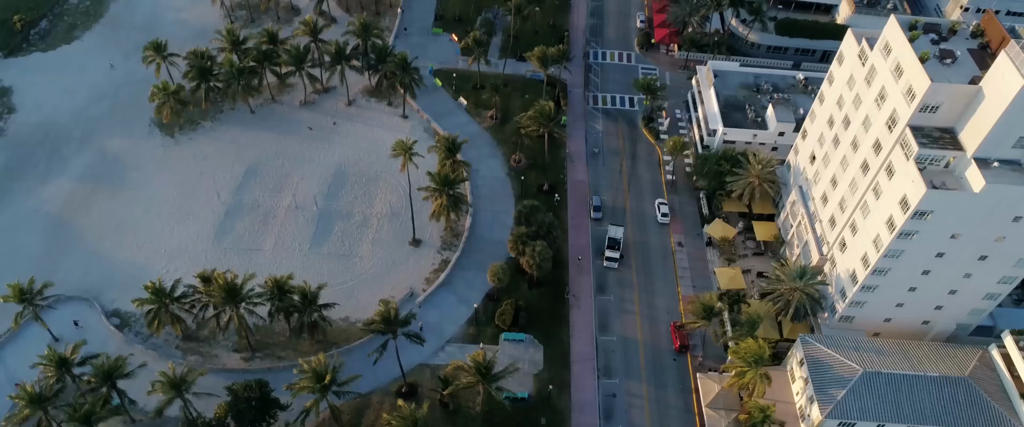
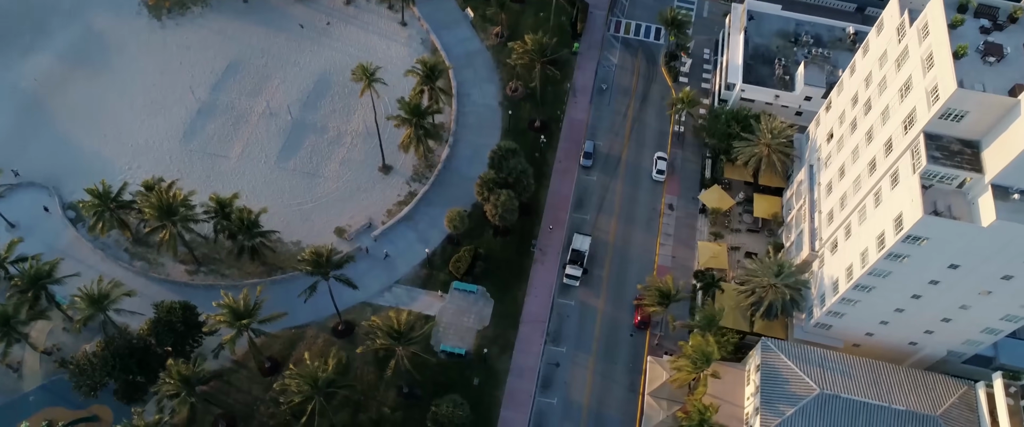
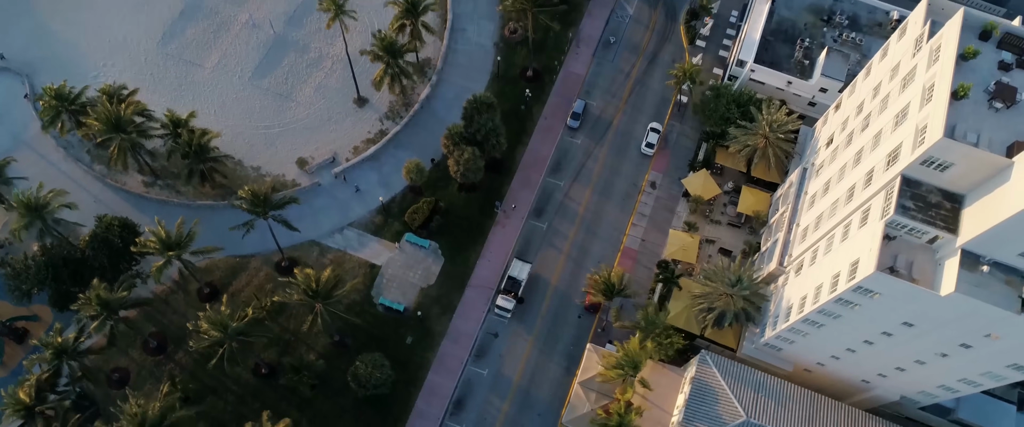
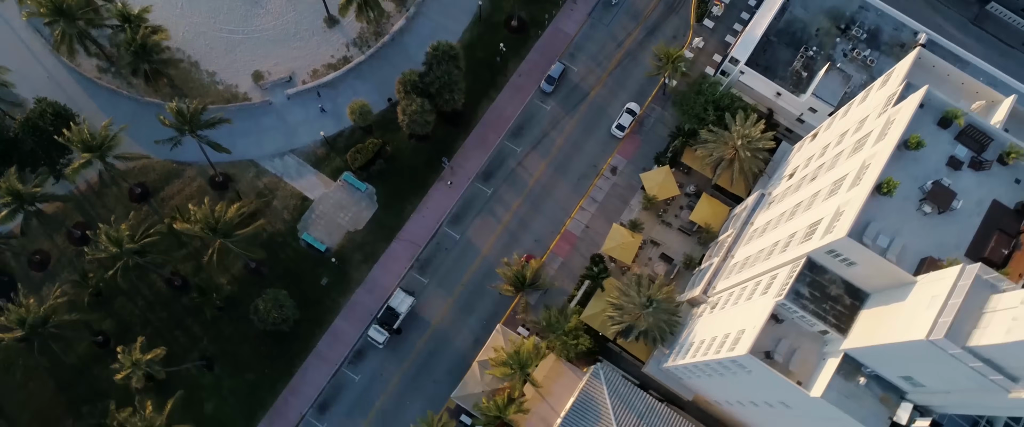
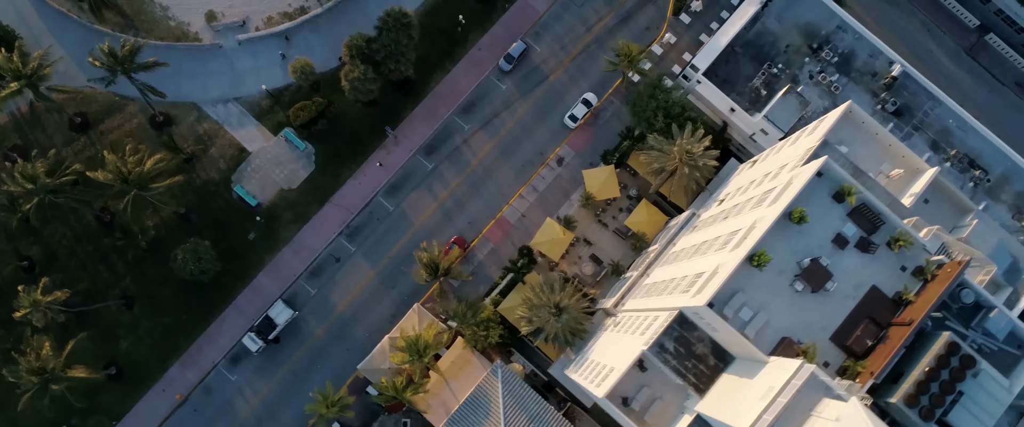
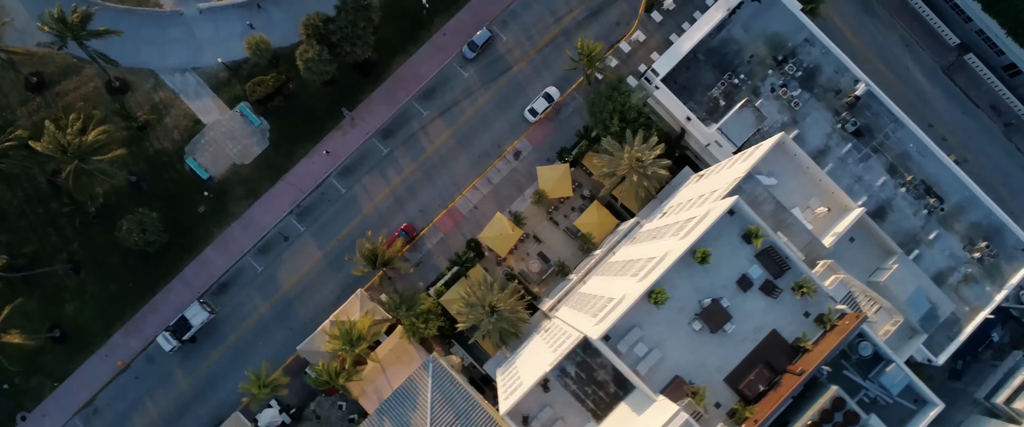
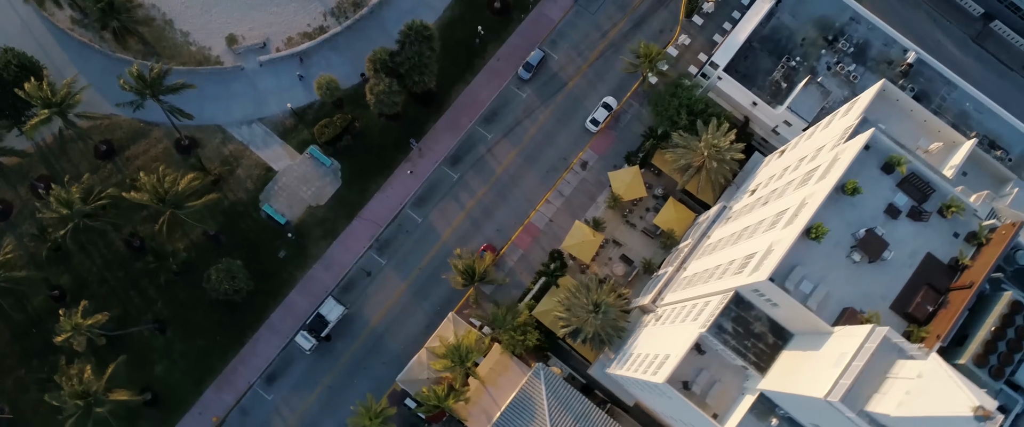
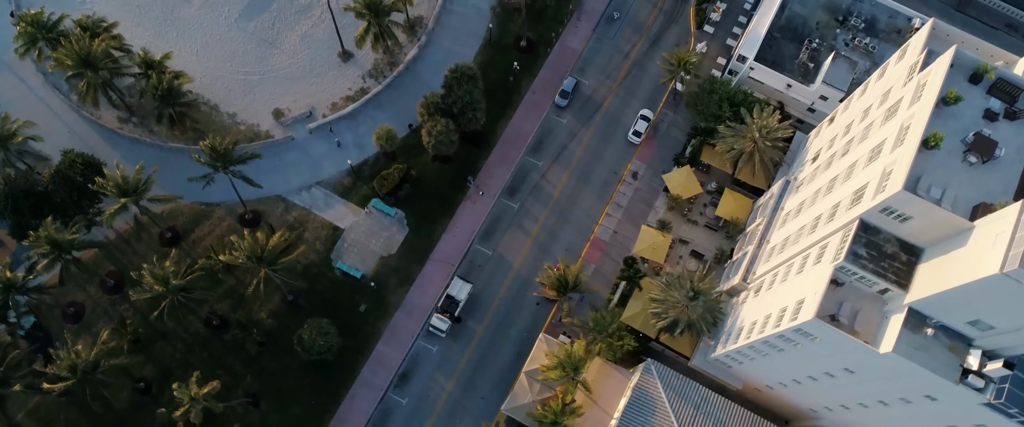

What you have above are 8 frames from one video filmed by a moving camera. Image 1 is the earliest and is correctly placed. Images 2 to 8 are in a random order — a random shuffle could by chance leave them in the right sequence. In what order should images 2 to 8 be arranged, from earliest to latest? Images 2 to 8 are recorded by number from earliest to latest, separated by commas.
2, 3, 8, 4, 7, 5, 6
